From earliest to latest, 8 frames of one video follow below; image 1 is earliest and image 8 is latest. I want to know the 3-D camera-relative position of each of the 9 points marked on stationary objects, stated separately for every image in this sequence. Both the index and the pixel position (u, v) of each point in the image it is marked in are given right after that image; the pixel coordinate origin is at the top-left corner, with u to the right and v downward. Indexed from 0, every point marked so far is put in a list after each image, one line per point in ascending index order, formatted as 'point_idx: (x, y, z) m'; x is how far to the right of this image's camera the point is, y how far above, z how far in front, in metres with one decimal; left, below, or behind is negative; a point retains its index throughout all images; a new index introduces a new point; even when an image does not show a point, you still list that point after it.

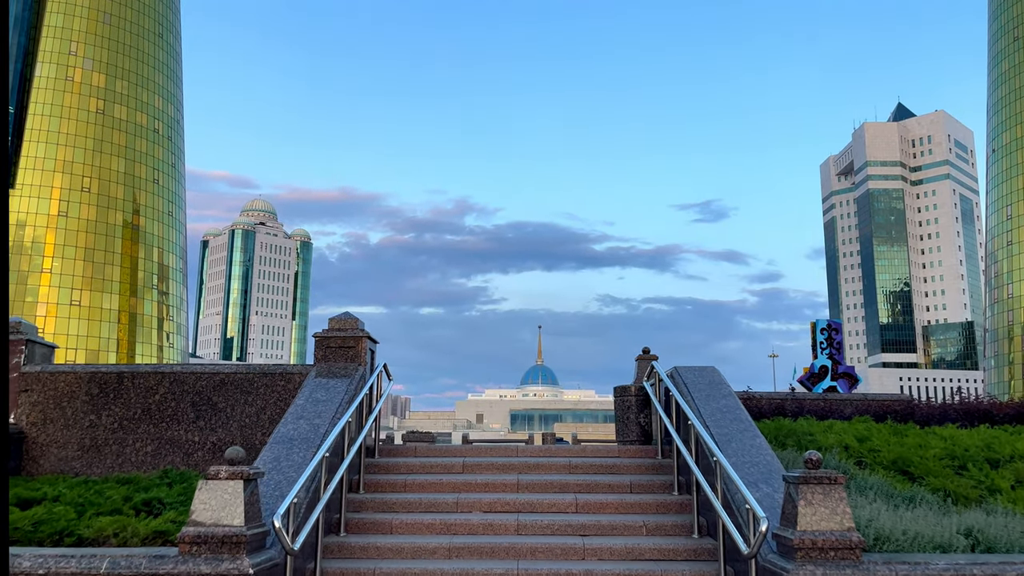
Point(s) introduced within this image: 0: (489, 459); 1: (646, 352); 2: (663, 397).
0: (-0.3, -2.3, +11.1) m
1: (+2.7, -1.3, +16.2) m
2: (+2.1, -1.6, +11.8) m
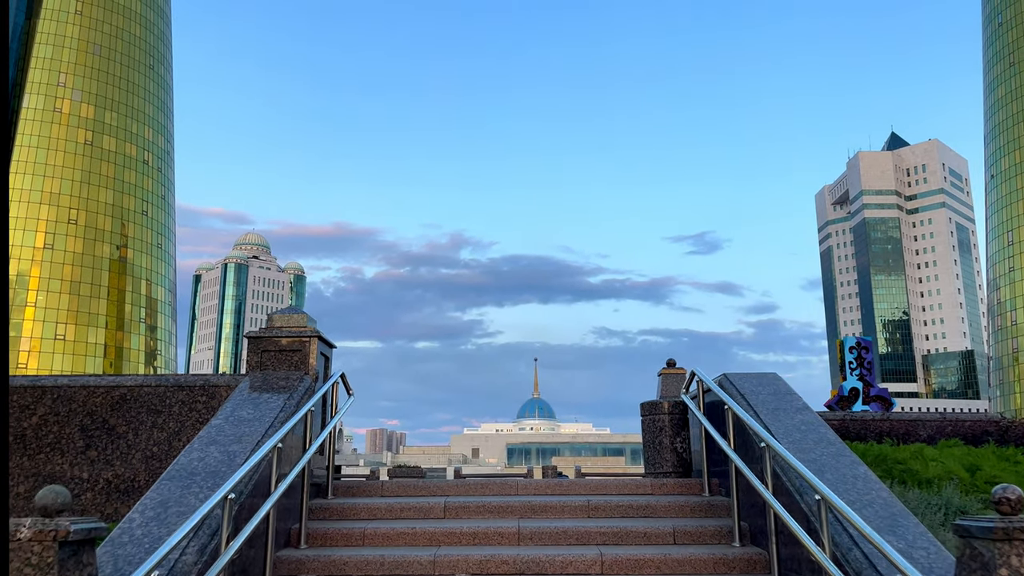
0: (-0.3, -2.1, +8.3) m
1: (+2.6, -1.3, +13.4) m
2: (+2.1, -1.4, +9.0) m
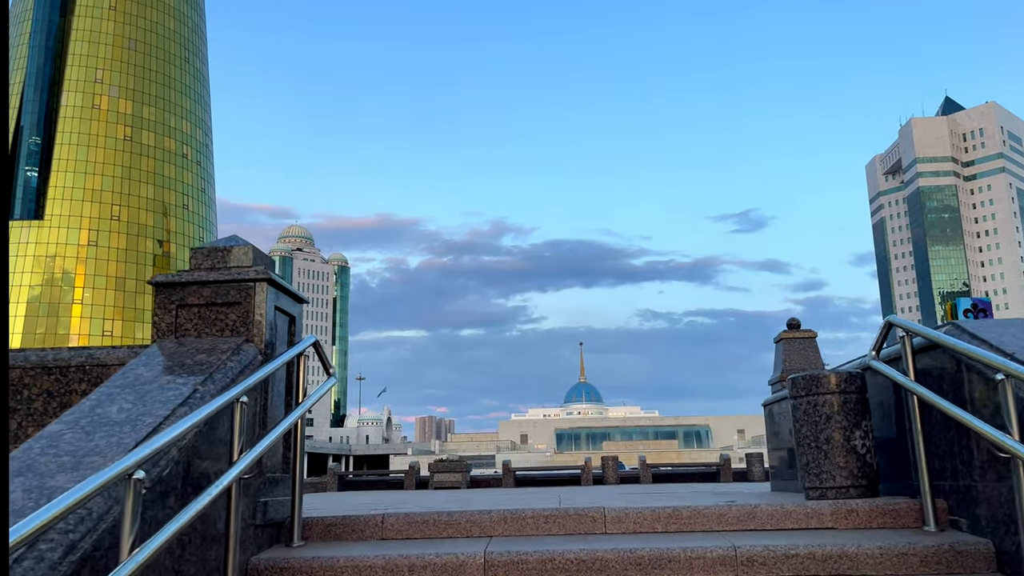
0: (+0.2, -1.5, +4.8) m
1: (+3.4, -0.5, +9.8) m
2: (+2.6, -0.7, +5.4) m
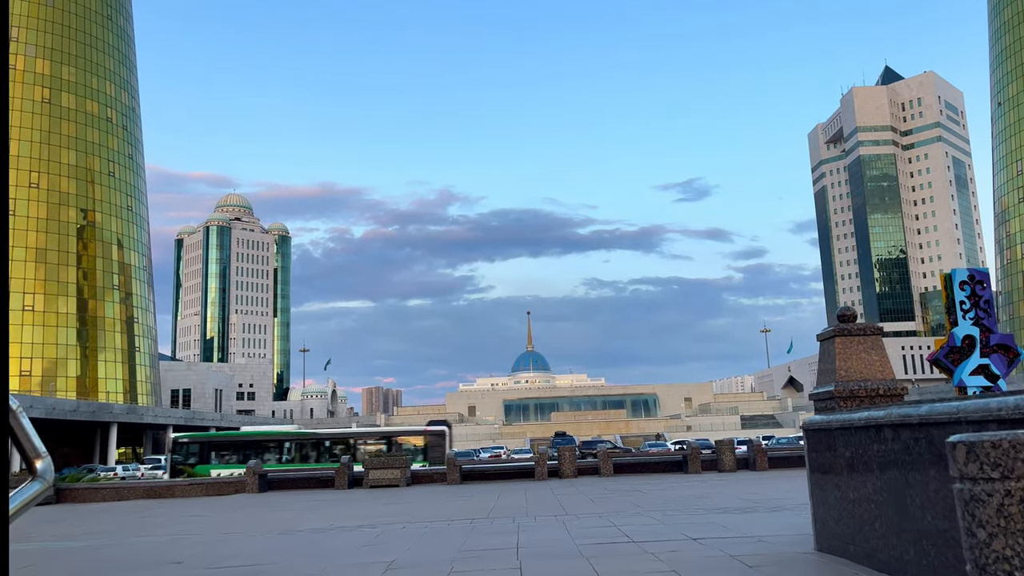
0: (0.0, -1.5, +1.9) m
1: (+2.8, -0.3, +7.0) m
2: (+2.4, -0.6, +2.6) m
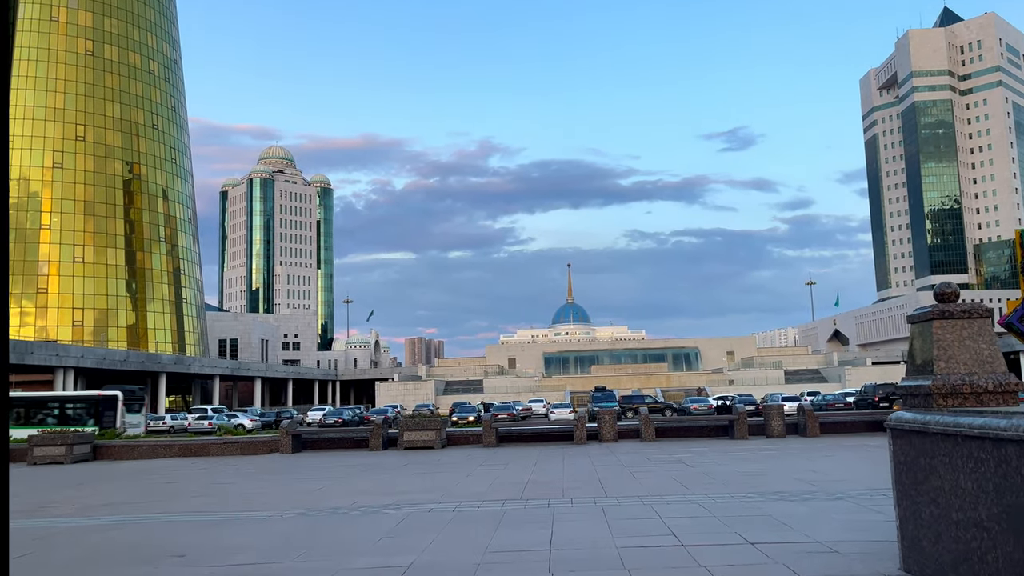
0: (0.0, -1.6, +0.9) m
1: (+3.1, -0.1, +5.8) m
2: (+2.4, -0.7, +1.5) m
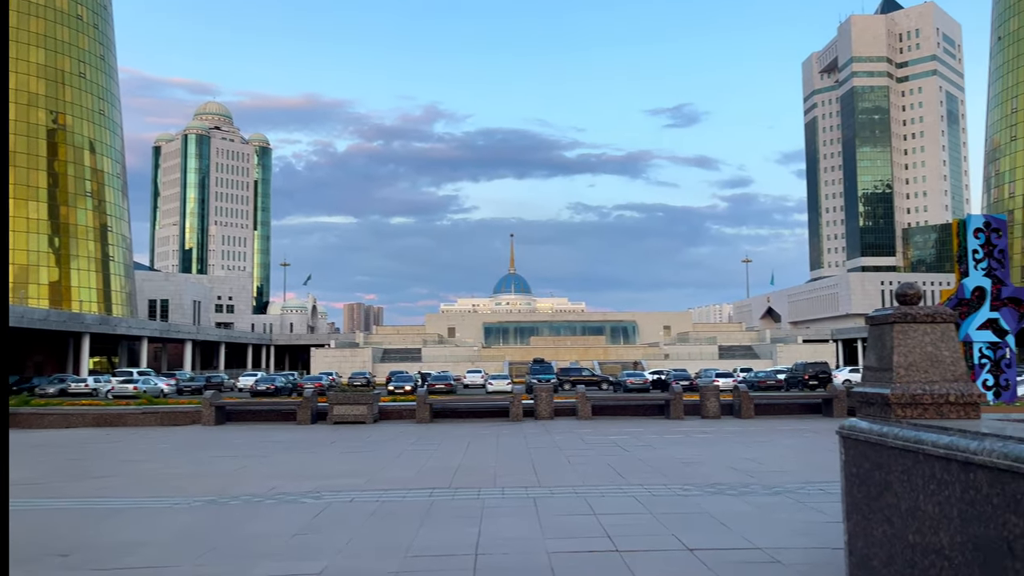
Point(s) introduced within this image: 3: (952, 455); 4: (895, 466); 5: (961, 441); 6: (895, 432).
0: (-0.2, -1.7, +0.4) m
1: (+2.6, -0.1, +5.4) m
2: (+2.2, -0.8, +1.0) m
3: (+2.3, -0.9, +4.3) m
4: (+2.2, -1.0, +4.8) m
5: (+2.3, -0.8, +4.3) m
6: (+2.3, -0.8, +4.9) m
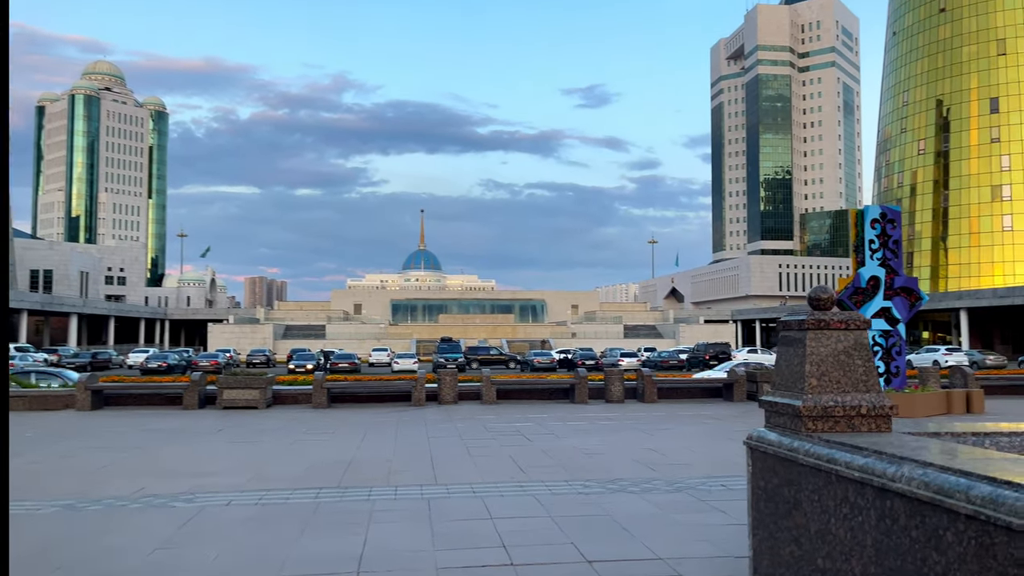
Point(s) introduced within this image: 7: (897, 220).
0: (-0.3, -1.8, -0.2) m
1: (+1.9, -0.1, +5.1) m
2: (+2.0, -1.0, +0.7) m
3: (+1.7, -0.9, +4.0) m
4: (+1.6, -1.1, +4.5) m
5: (+1.7, -0.8, +3.9) m
6: (+1.6, -0.9, +4.6) m
7: (+8.9, +1.6, +19.1) m
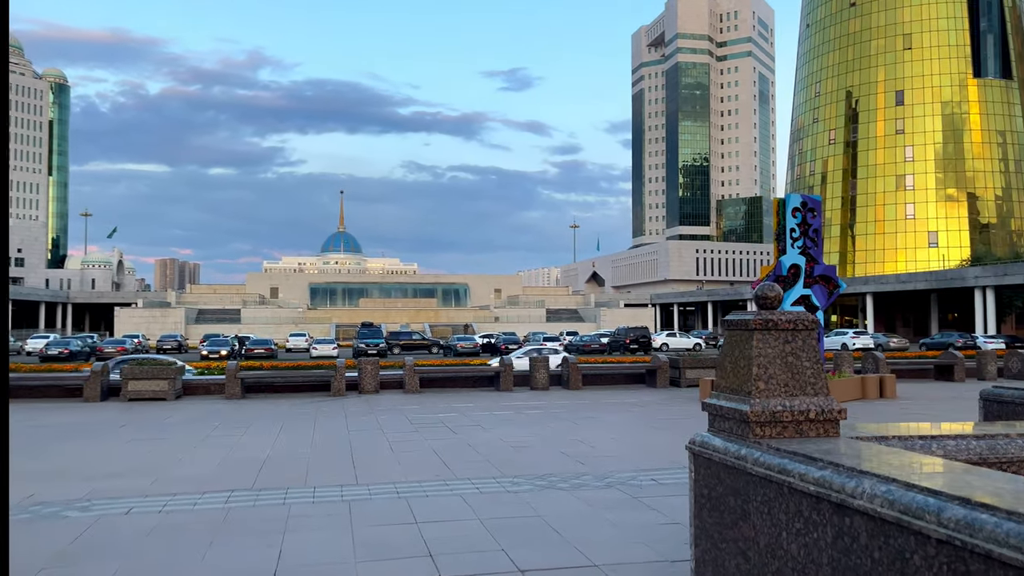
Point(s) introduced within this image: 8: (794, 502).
0: (-0.3, -1.9, -0.6) m
1: (+1.5, -0.1, +4.8) m
2: (+2.0, -1.0, +0.5) m
3: (+1.4, -0.9, +3.7) m
4: (+1.3, -1.1, +4.2) m
5: (+1.4, -0.8, +3.7) m
6: (+1.3, -0.9, +4.3) m
7: (+7.1, +1.9, +19.4) m
8: (+1.3, -1.0, +4.0) m
